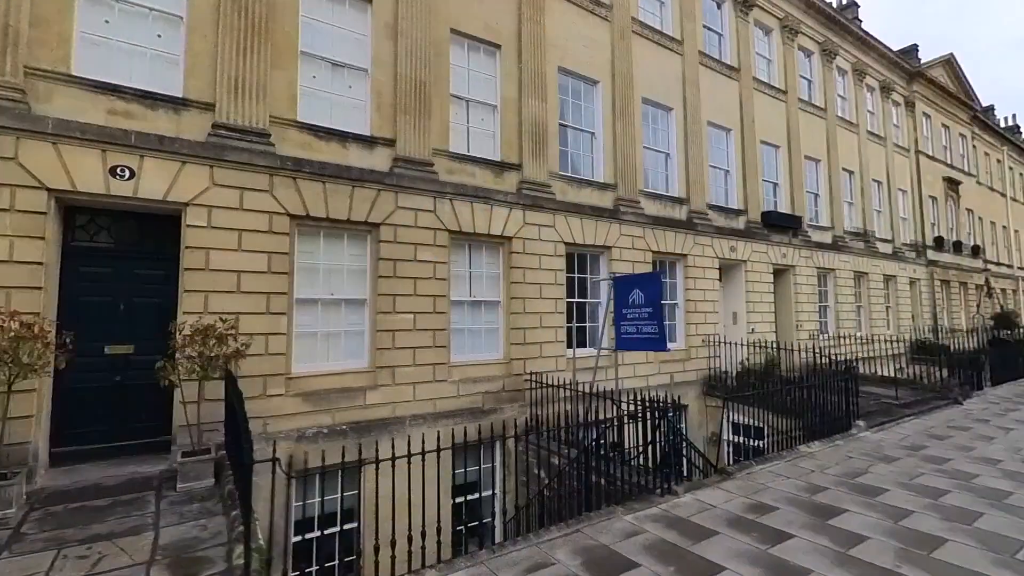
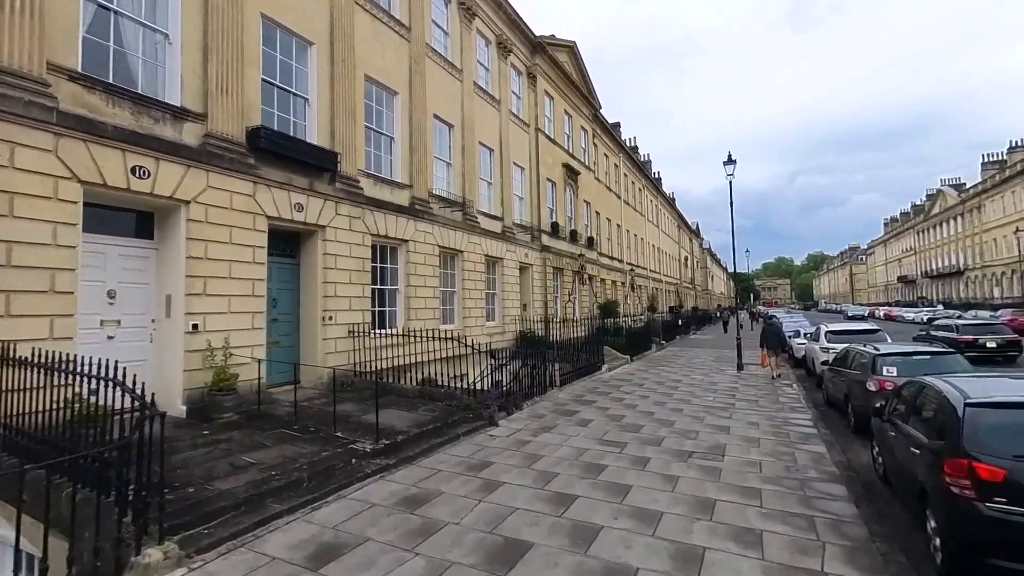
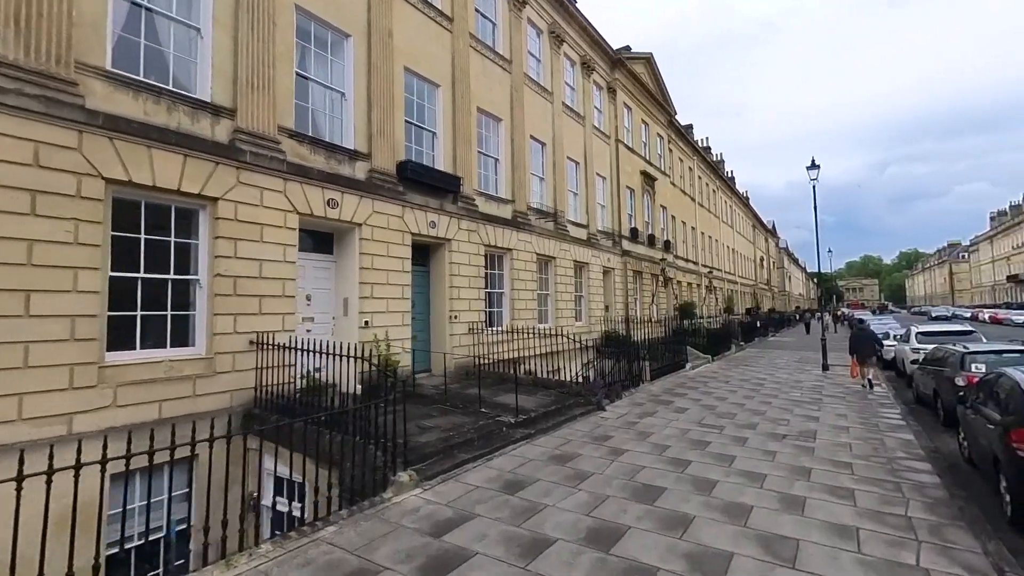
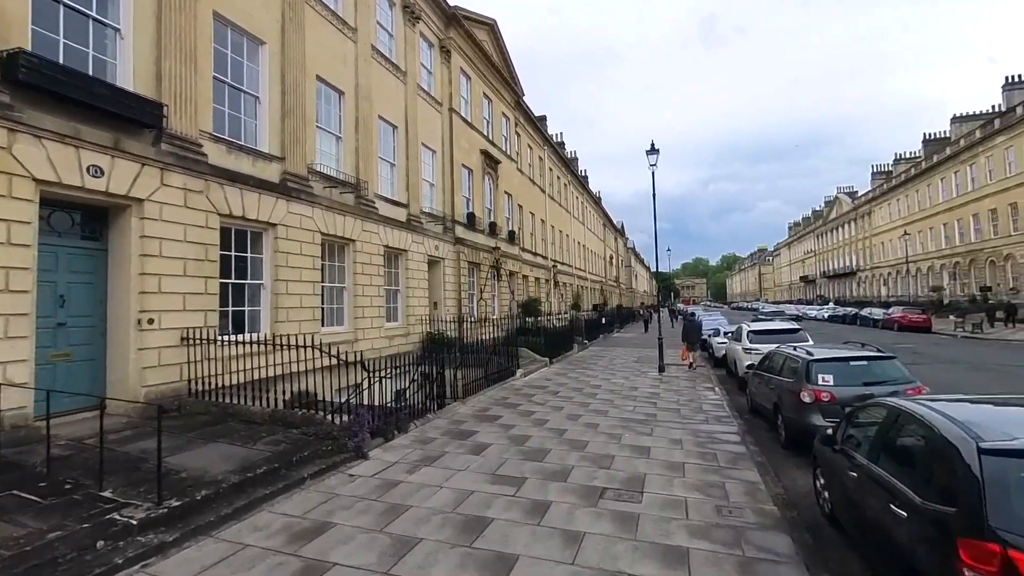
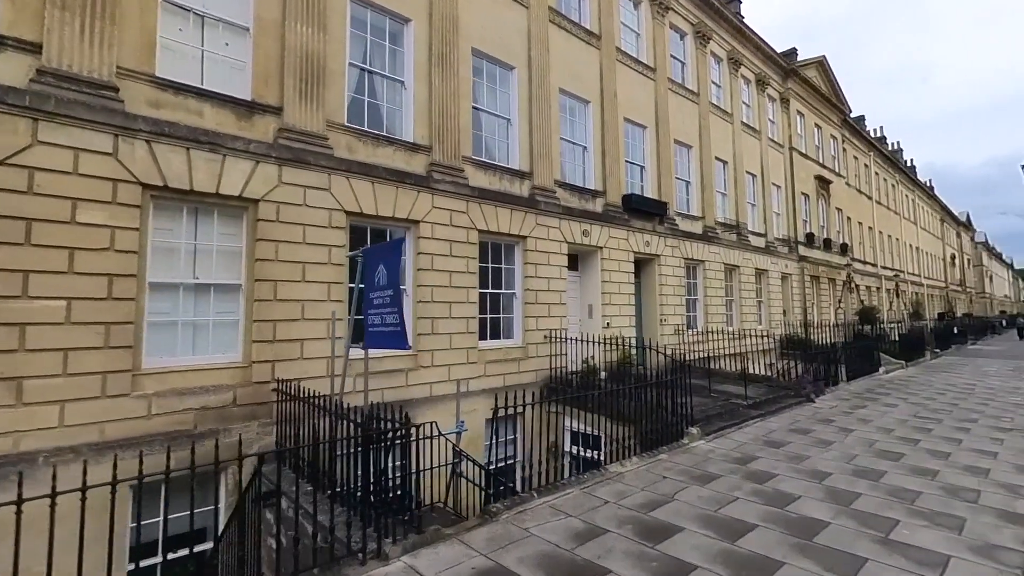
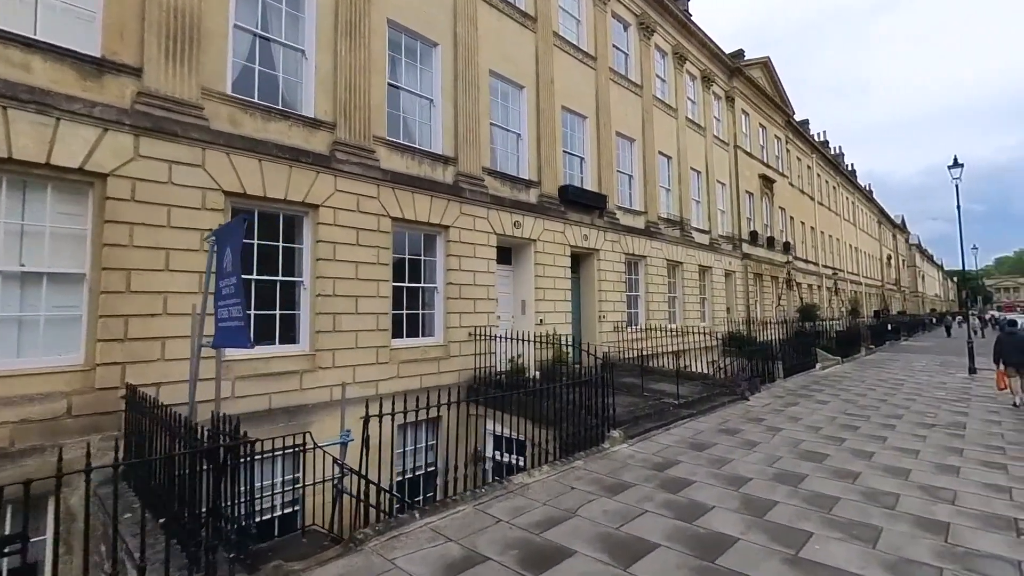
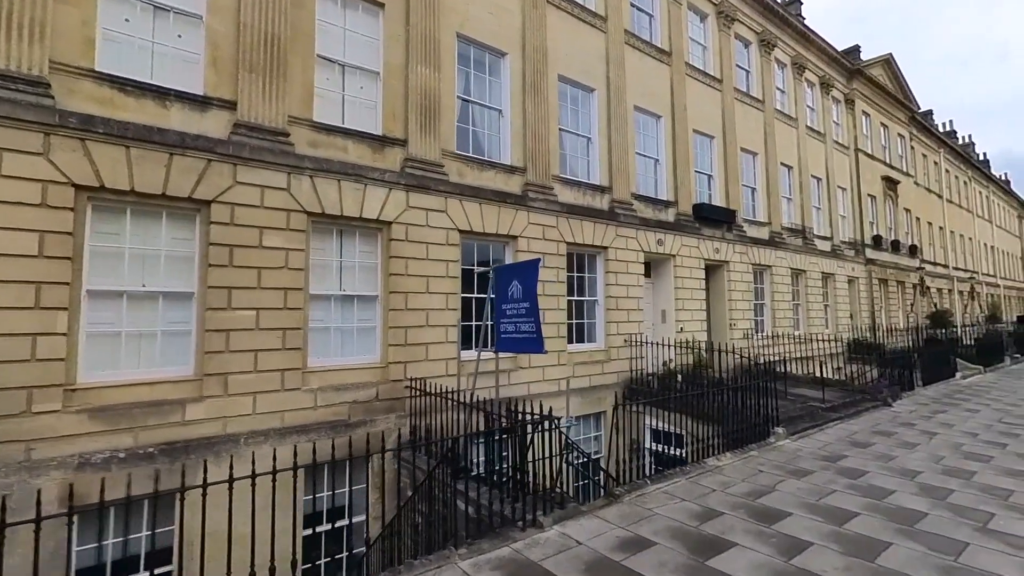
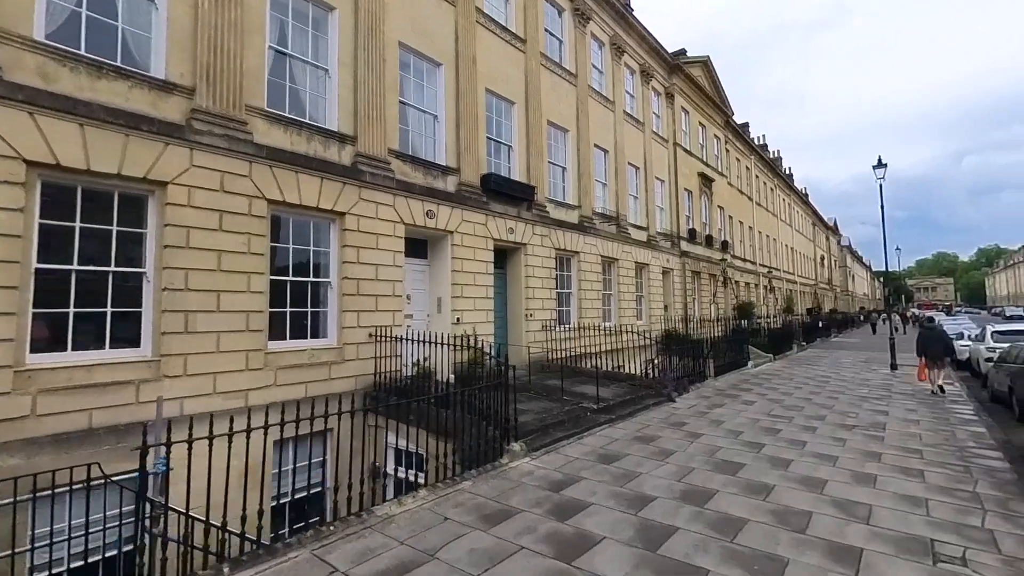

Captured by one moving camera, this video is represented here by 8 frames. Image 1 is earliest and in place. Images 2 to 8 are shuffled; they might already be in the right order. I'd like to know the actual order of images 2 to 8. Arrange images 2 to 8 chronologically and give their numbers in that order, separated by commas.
7, 5, 6, 8, 3, 2, 4
